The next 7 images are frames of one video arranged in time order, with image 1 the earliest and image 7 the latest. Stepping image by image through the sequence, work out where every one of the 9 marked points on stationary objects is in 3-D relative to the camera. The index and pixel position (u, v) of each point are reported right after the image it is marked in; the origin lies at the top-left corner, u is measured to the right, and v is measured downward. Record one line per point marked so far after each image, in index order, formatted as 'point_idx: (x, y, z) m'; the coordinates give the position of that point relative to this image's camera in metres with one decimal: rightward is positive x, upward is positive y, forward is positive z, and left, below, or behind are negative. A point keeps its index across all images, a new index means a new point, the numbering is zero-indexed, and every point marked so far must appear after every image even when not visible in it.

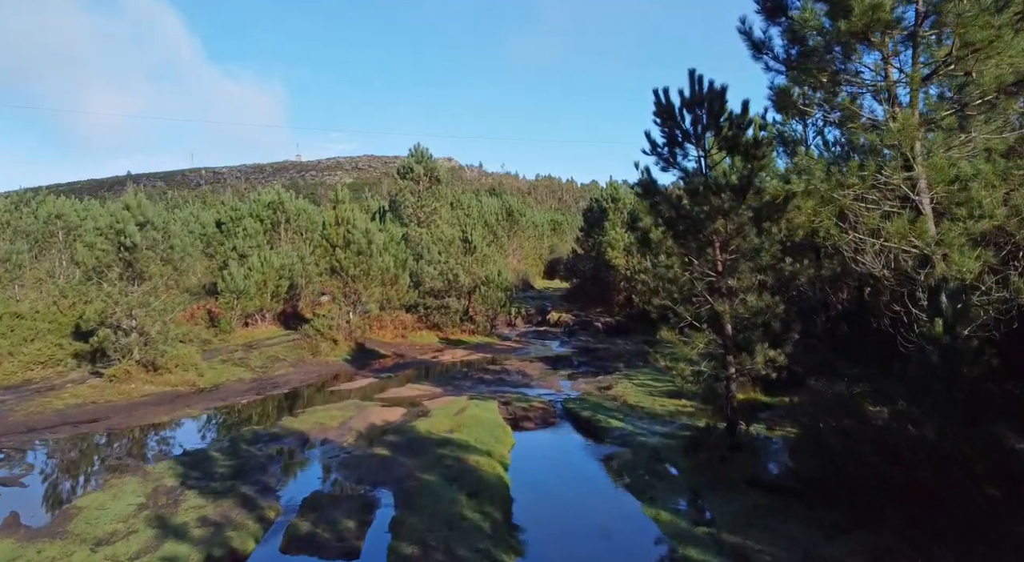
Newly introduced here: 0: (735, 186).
0: (+2.6, +1.1, +8.7) m
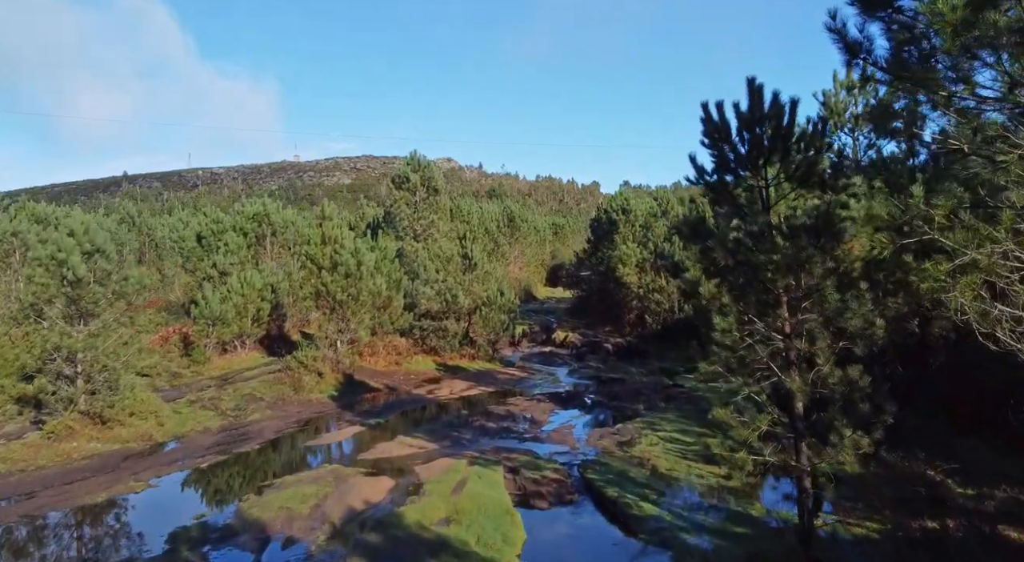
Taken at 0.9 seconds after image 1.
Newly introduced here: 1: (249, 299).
0: (+2.7, +0.5, +6.8) m
1: (-6.9, -0.5, +19.6) m
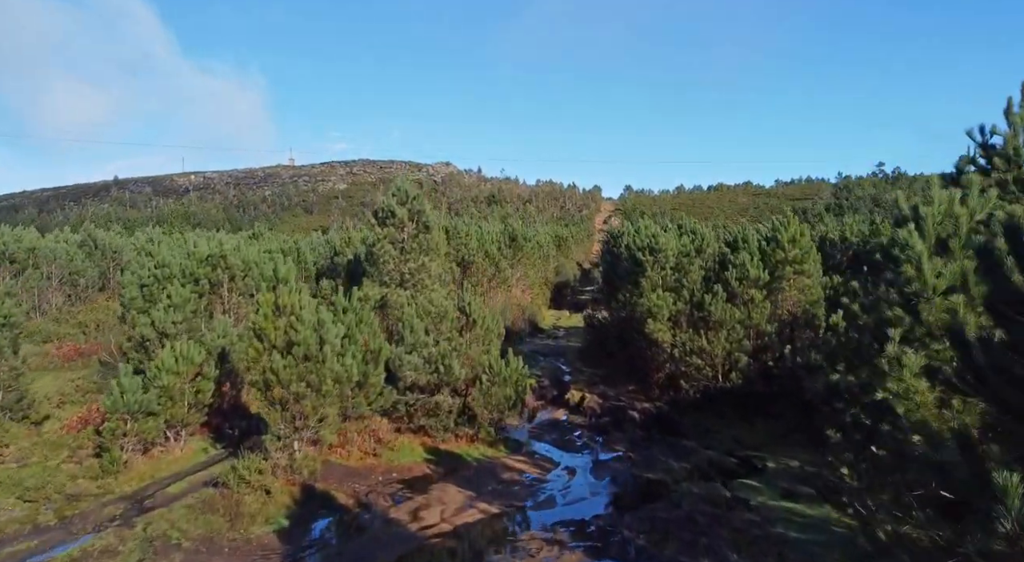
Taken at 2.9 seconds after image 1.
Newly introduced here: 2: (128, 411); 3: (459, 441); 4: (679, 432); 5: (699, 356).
0: (+2.9, -1.0, +2.5) m
1: (-6.7, -2.0, +15.3) m
2: (-7.4, -2.5, +14.4) m
3: (-1.3, -3.9, +18.3) m
4: (+4.4, -3.9, +19.6) m
5: (+4.9, -2.0, +19.6) m
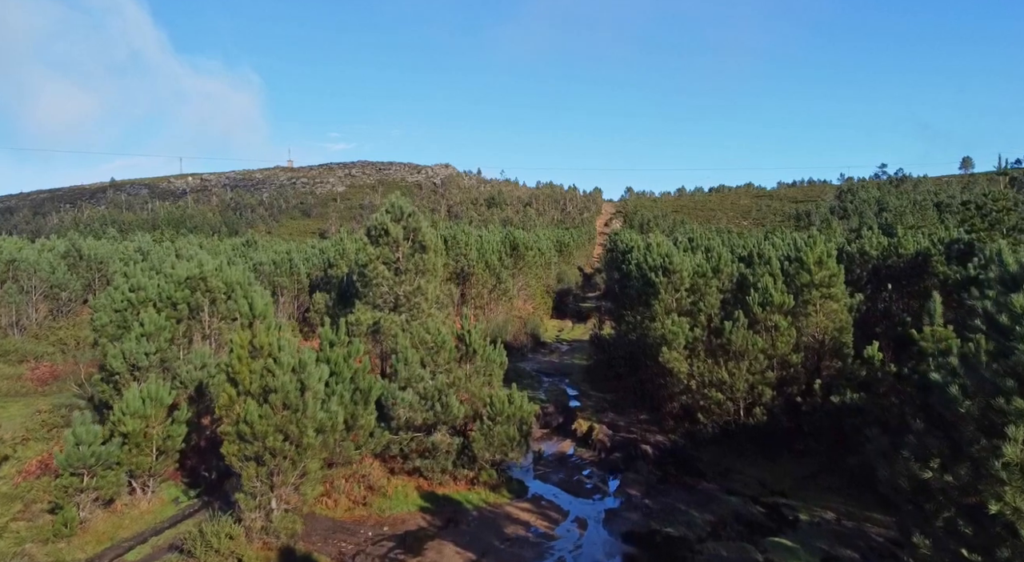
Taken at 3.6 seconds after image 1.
0: (+3.0, -1.6, +0.9) m
1: (-6.6, -2.7, +13.7) m
2: (-7.3, -3.1, +12.8) m
3: (-1.2, -4.5, +16.7) m
4: (+4.4, -4.6, +18.1) m
5: (+4.9, -2.6, +18.1) m
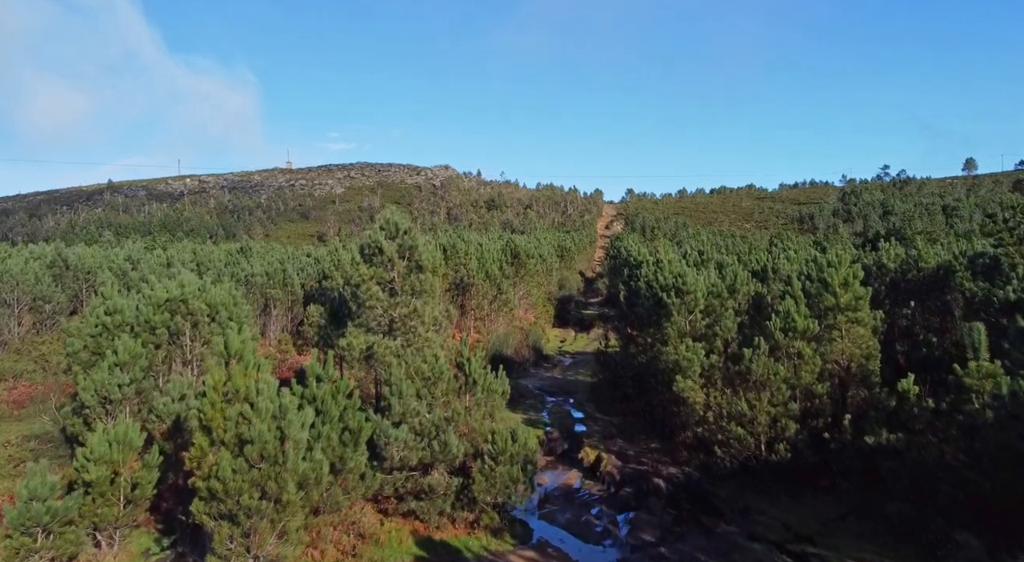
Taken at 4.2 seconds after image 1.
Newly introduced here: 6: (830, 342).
0: (+3.1, -2.2, -0.4) m
1: (-6.5, -3.2, +12.4) m
2: (-7.2, -3.6, +11.5) m
3: (-1.2, -5.0, +15.4) m
4: (+4.5, -5.1, +16.8) m
5: (+5.0, -3.1, +16.8) m
6: (+7.3, -1.4, +17.2) m
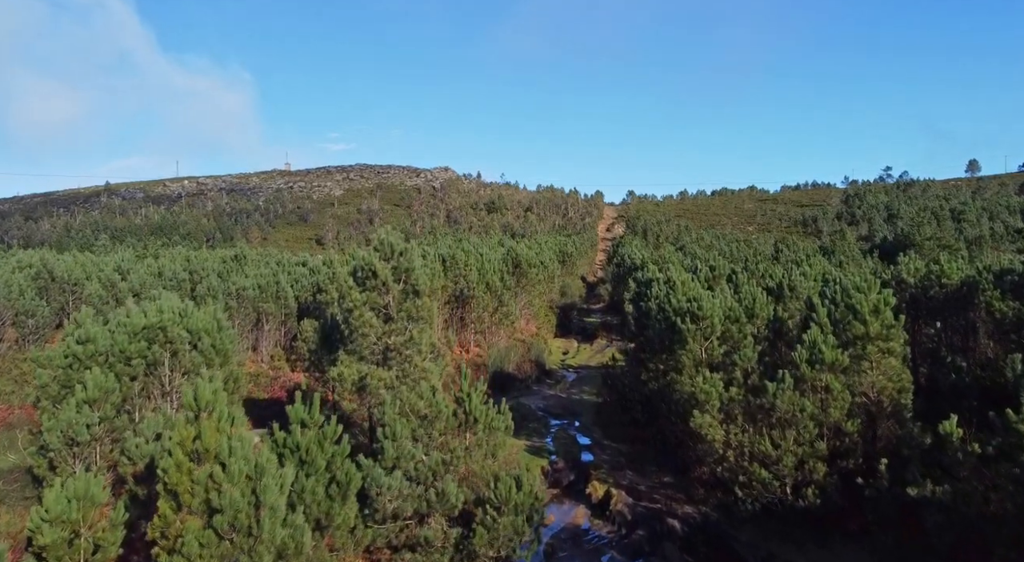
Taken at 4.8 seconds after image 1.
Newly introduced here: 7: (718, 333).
0: (+3.1, -2.7, -1.7) m
1: (-6.5, -3.8, +11.1) m
2: (-7.1, -4.2, +10.2) m
3: (-1.1, -5.6, +14.1) m
4: (+4.6, -5.7, +15.5) m
5: (+5.1, -3.7, +15.5) m
6: (+7.3, -2.0, +15.9) m
7: (+4.9, -1.2, +17.9) m
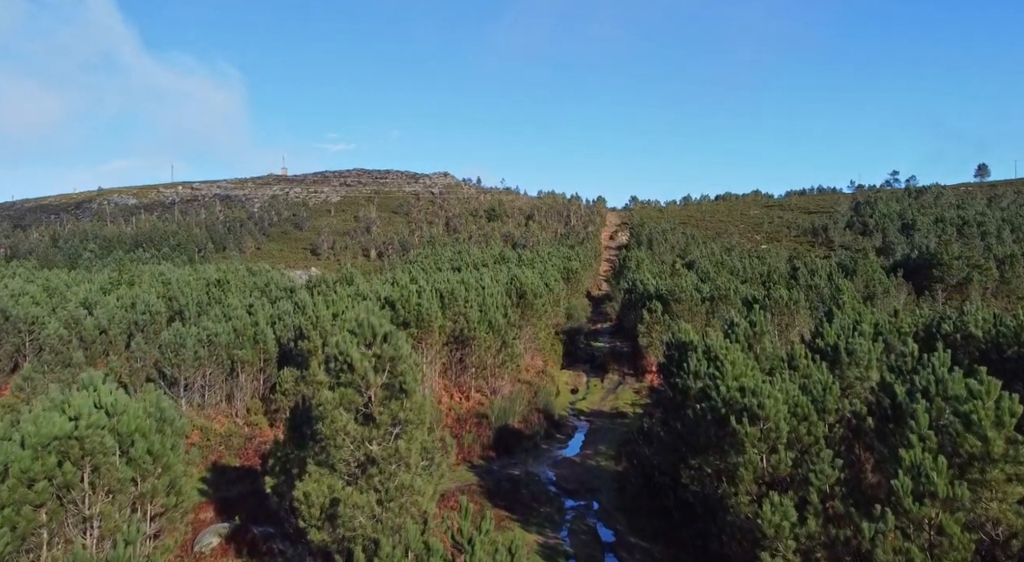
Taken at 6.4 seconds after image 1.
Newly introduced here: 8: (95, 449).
0: (+3.4, -4.4, -5.4) m
1: (-6.2, -5.5, +7.4) m
2: (-6.9, -5.9, +6.5) m
3: (-0.8, -7.3, +10.4) m
4: (+4.8, -7.4, +11.8) m
5: (+5.3, -5.4, +11.8) m
6: (+7.6, -3.7, +12.2) m
7: (+5.2, -3.0, +14.2) m
8: (-7.5, -3.0, +13.6) m
